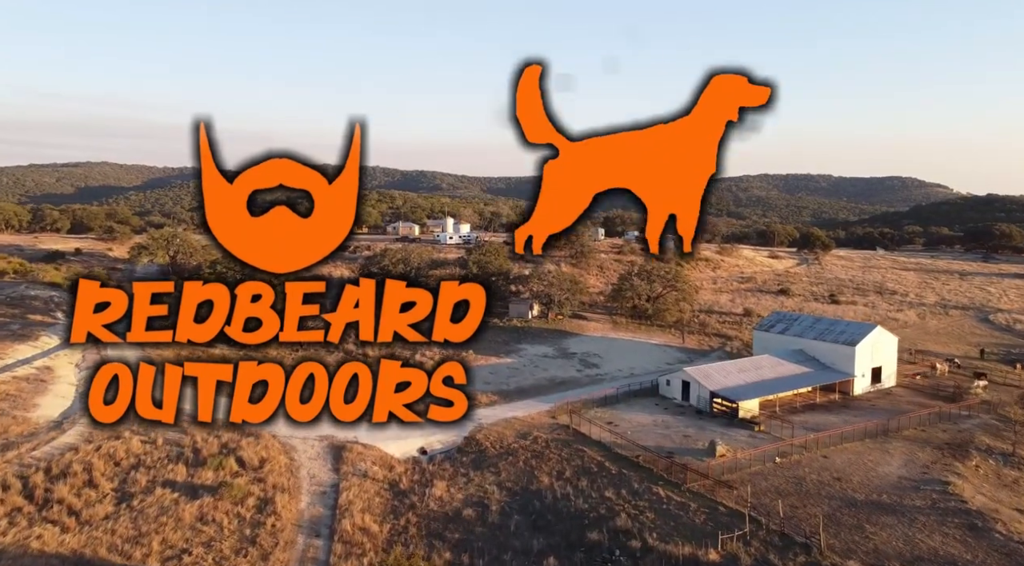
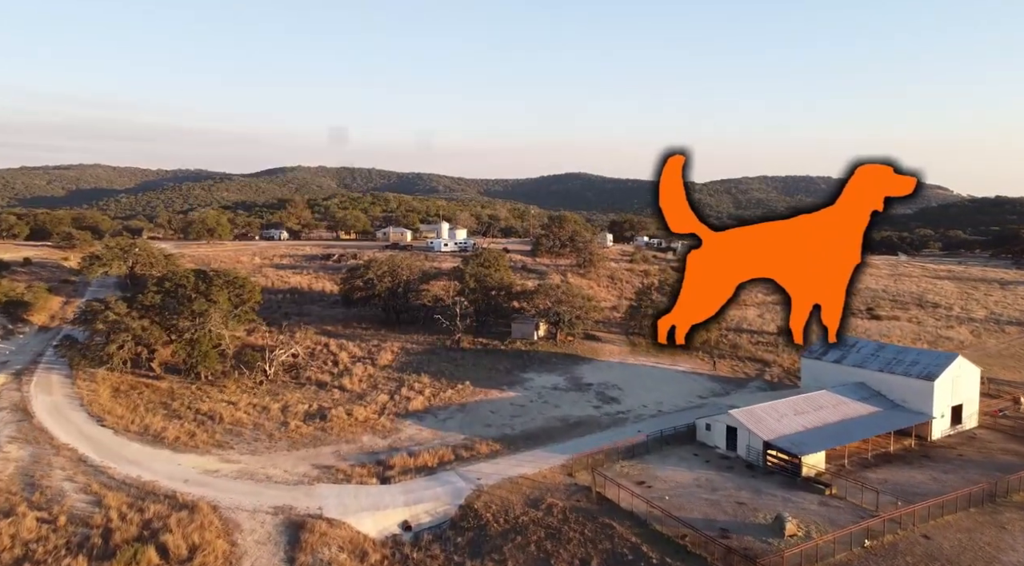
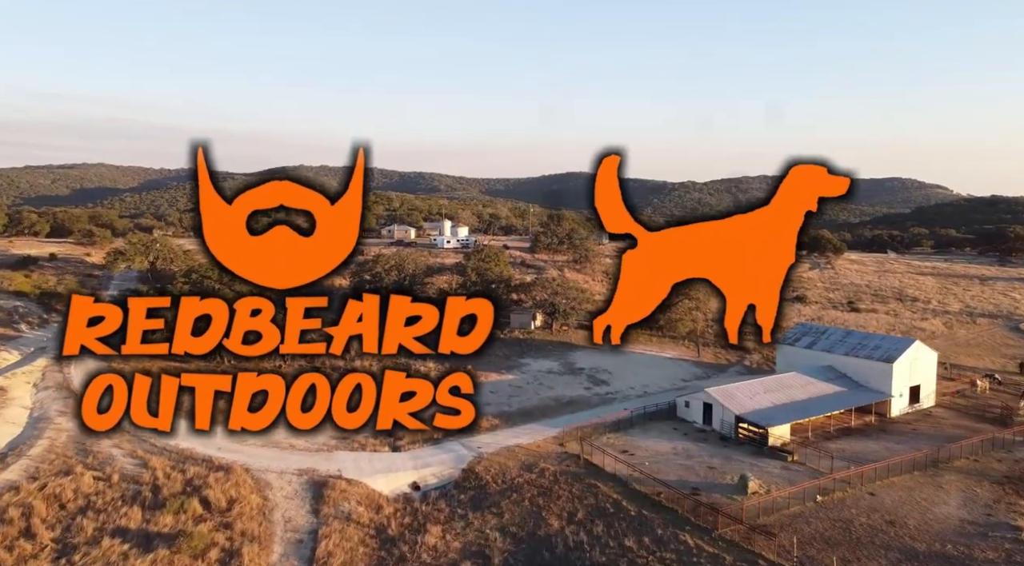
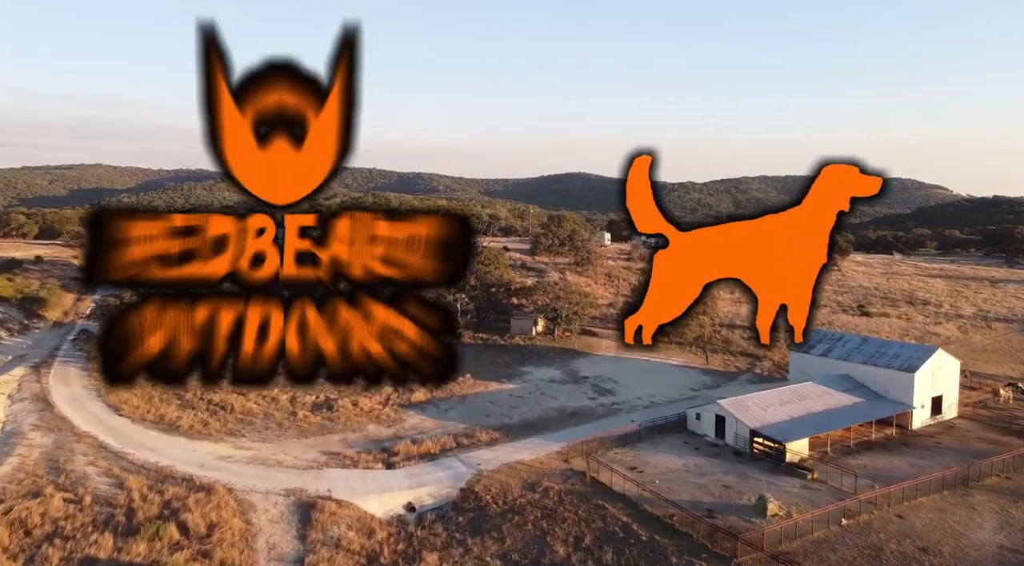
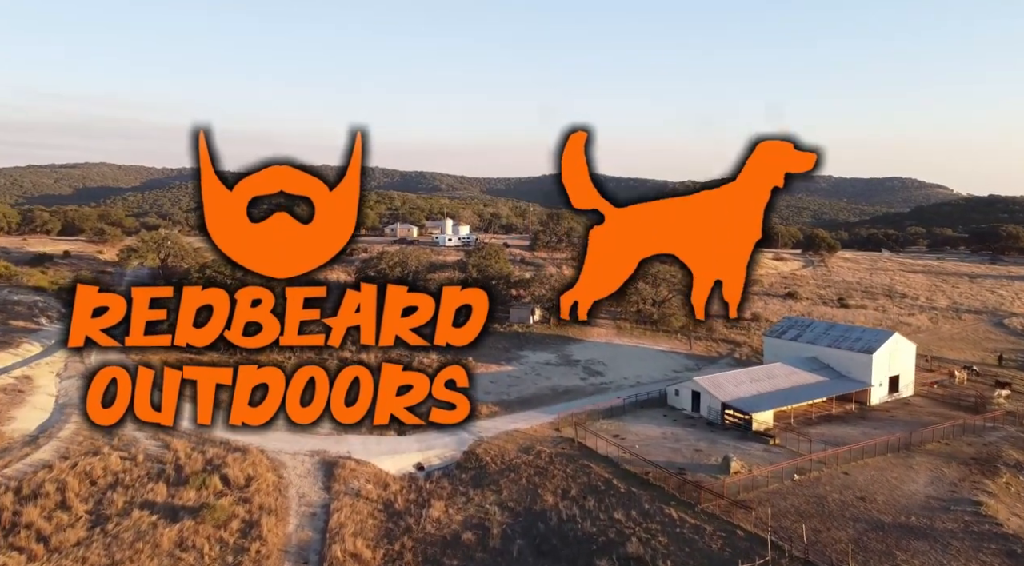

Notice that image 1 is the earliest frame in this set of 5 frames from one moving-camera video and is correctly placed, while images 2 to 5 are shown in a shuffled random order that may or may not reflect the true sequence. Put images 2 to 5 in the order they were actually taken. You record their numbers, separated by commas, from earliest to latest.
5, 3, 4, 2
